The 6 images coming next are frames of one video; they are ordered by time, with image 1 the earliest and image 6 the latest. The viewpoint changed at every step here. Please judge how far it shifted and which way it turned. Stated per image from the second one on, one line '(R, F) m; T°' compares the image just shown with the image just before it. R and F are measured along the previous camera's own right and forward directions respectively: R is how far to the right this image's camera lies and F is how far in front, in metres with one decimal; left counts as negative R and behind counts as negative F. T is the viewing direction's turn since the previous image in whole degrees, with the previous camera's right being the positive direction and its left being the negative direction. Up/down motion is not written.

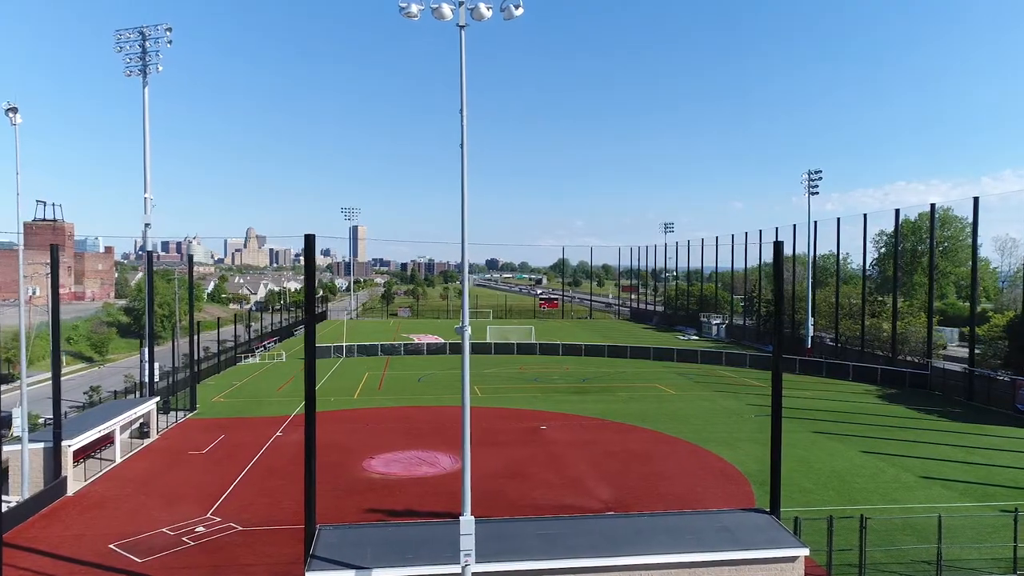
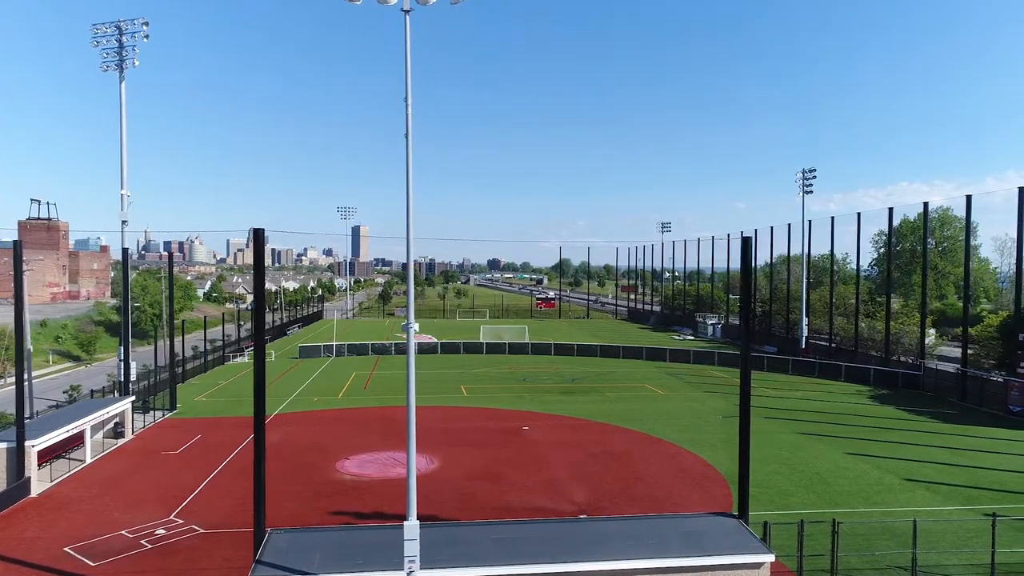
(+0.9, +0.4) m; 0°
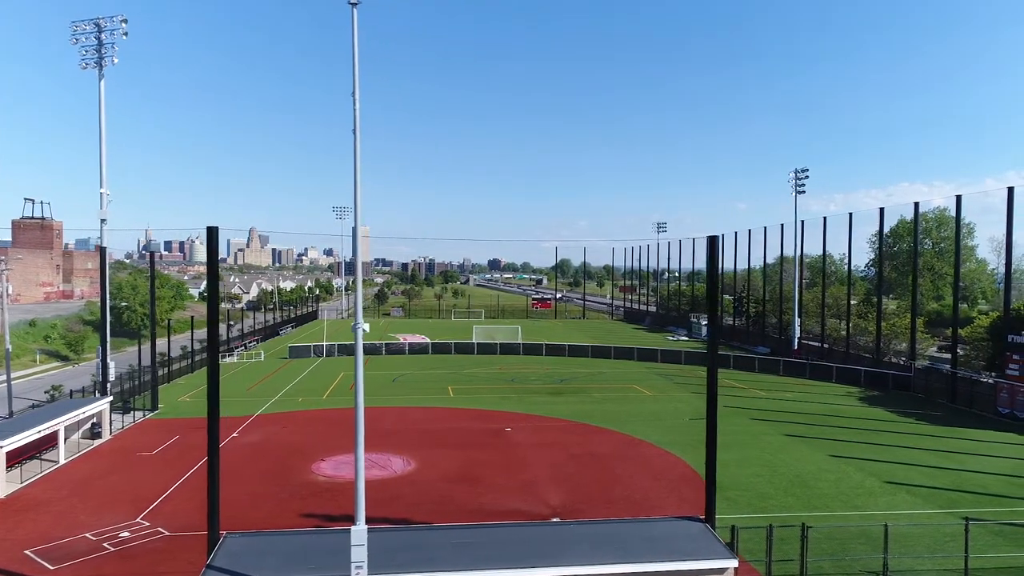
(+0.8, +0.2) m; 0°
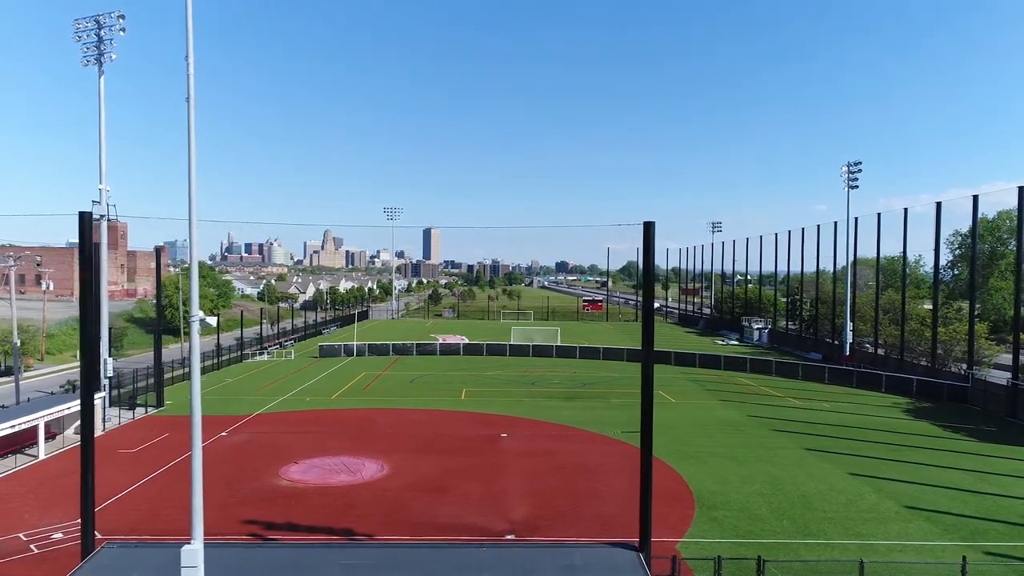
(+3.0, +1.6) m; -6°
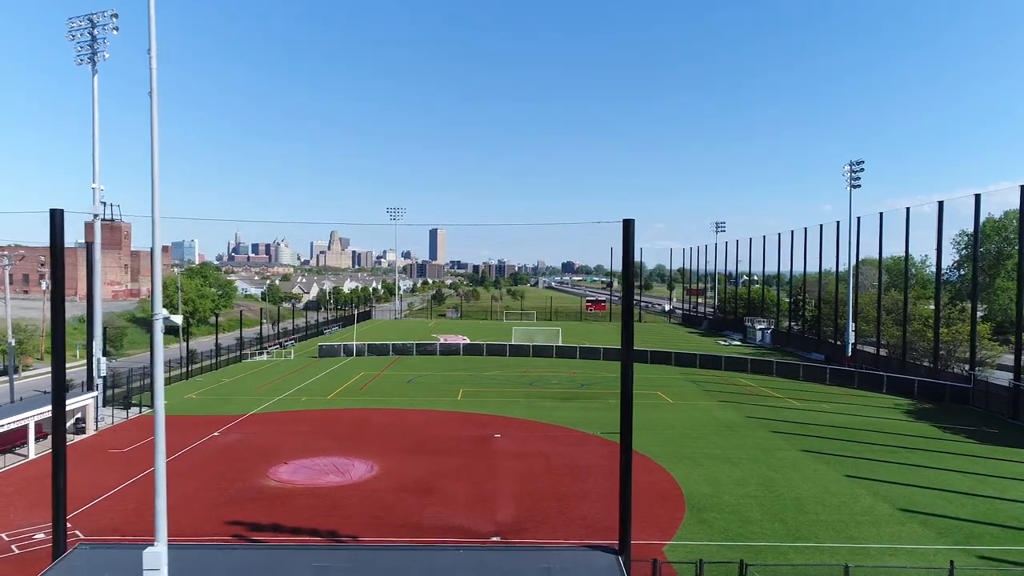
(+0.5, +0.2) m; 0°
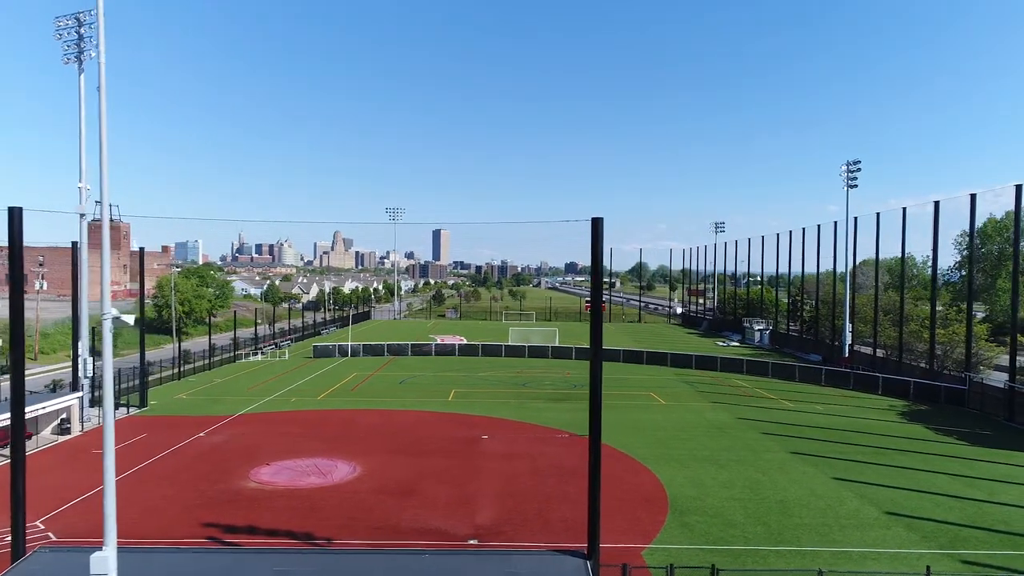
(+0.7, +0.2) m; 0°
